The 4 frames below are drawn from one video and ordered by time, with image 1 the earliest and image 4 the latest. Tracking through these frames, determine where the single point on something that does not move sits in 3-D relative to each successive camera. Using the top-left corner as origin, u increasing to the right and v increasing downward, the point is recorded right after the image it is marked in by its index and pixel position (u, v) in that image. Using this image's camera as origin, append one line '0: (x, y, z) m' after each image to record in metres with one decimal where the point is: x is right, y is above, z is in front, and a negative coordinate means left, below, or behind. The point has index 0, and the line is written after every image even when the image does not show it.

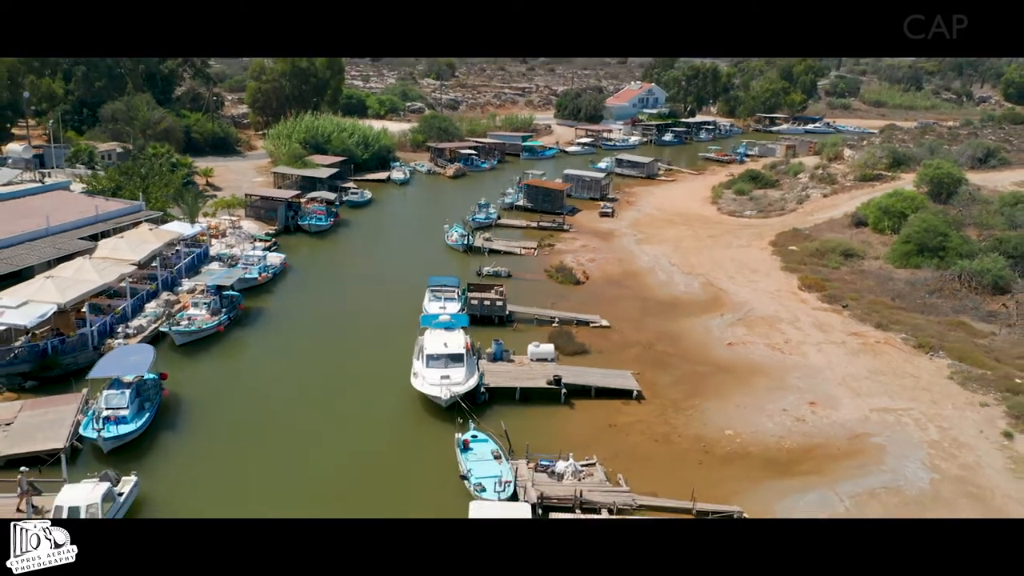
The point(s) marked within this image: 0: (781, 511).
0: (+2.6, -2.1, +6.8) m
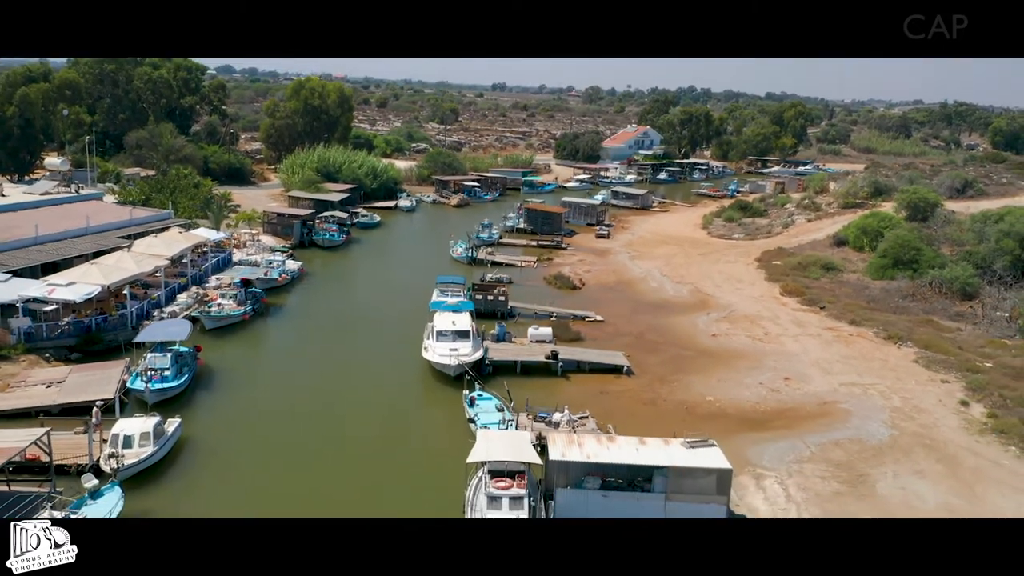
0: (+2.6, -1.8, +7.6) m
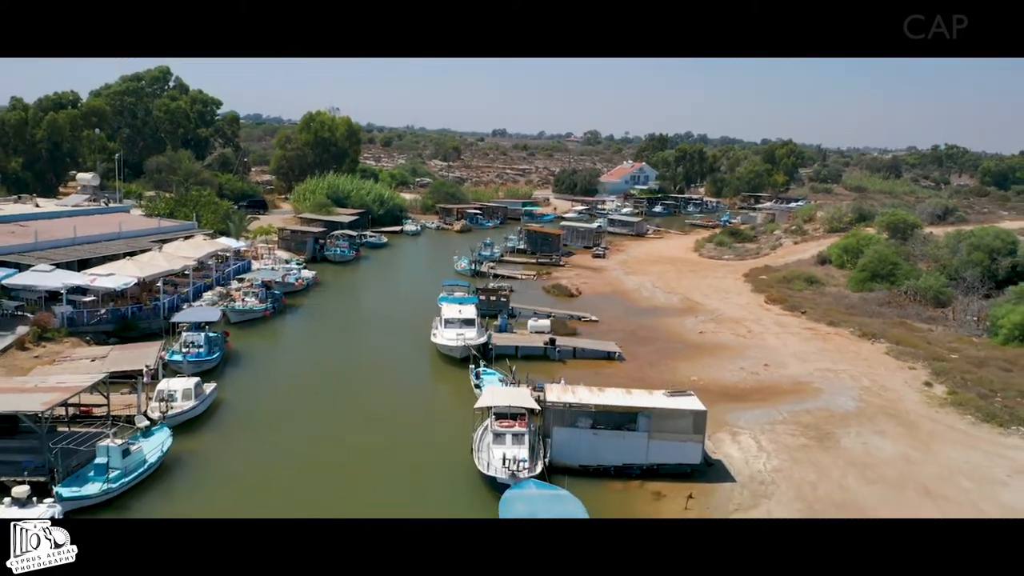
0: (+2.6, -1.5, +8.4) m
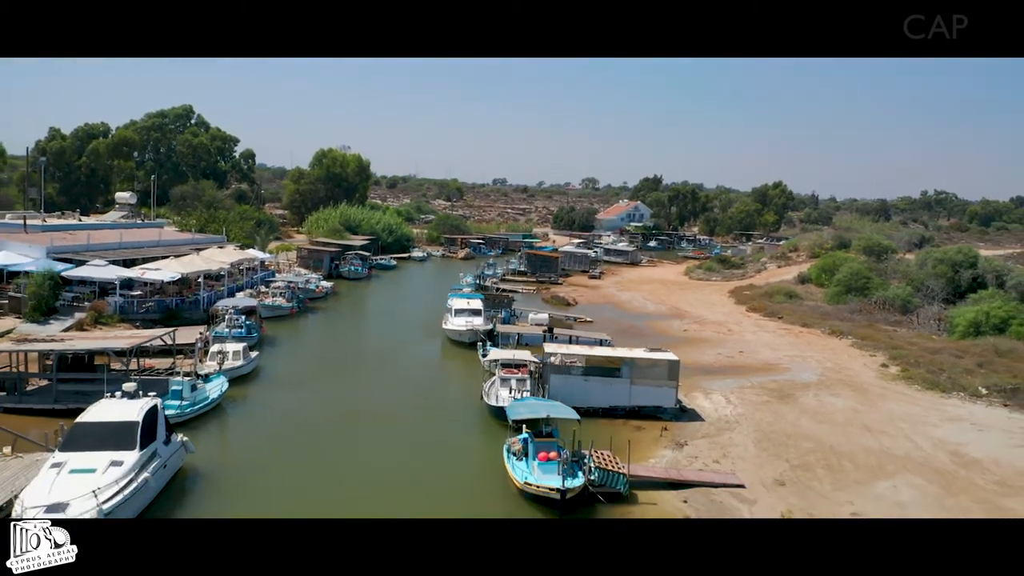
0: (+2.6, -1.3, +9.6) m
